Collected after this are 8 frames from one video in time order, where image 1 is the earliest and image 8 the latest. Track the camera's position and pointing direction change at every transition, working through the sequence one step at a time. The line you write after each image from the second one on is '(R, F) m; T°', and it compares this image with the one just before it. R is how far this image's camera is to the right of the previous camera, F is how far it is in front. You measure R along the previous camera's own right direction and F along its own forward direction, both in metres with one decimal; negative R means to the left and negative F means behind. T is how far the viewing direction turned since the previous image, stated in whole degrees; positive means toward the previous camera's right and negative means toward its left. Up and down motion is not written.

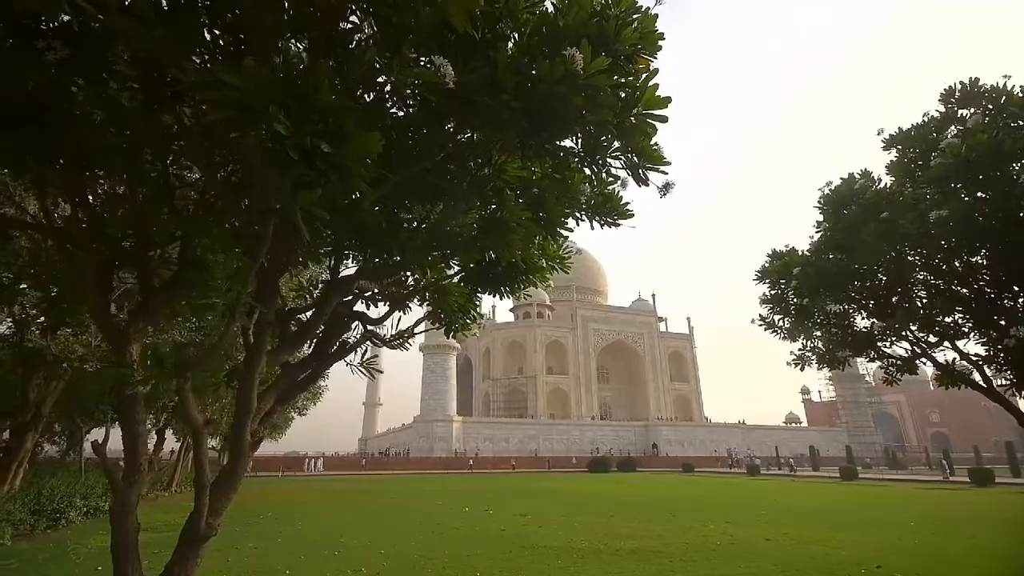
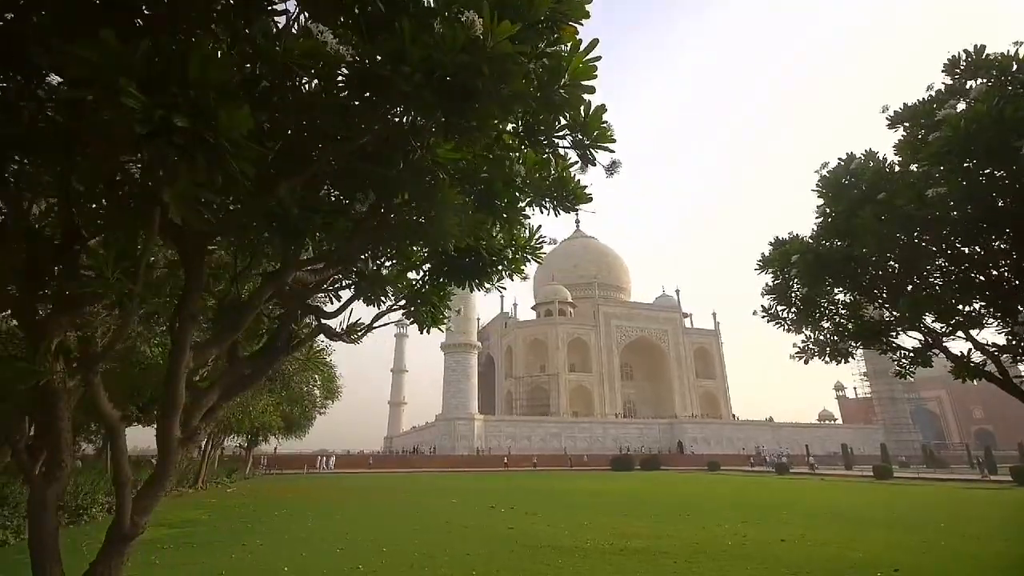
(+0.4, +0.2) m; -3°
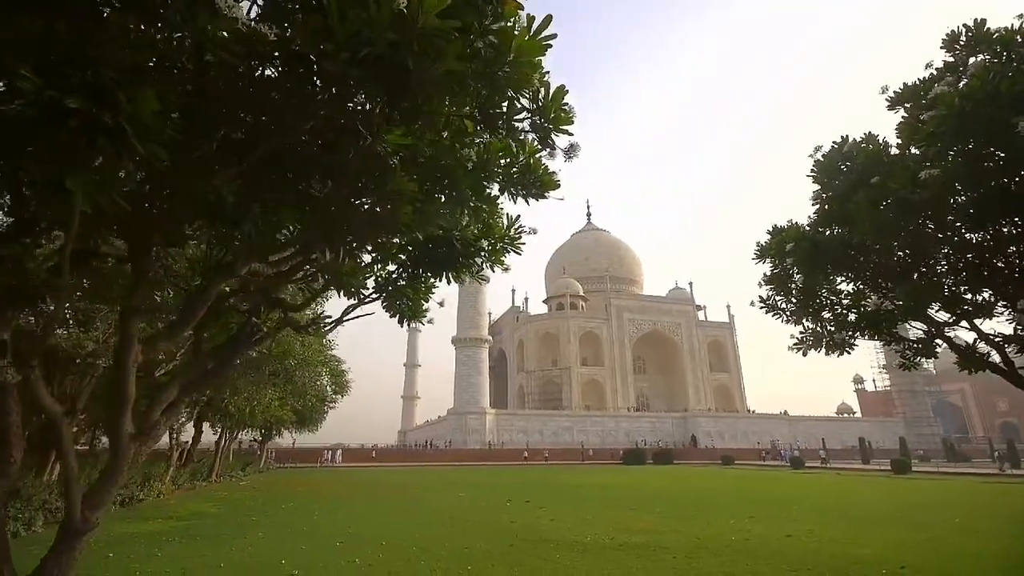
(+0.3, +0.1) m; -1°
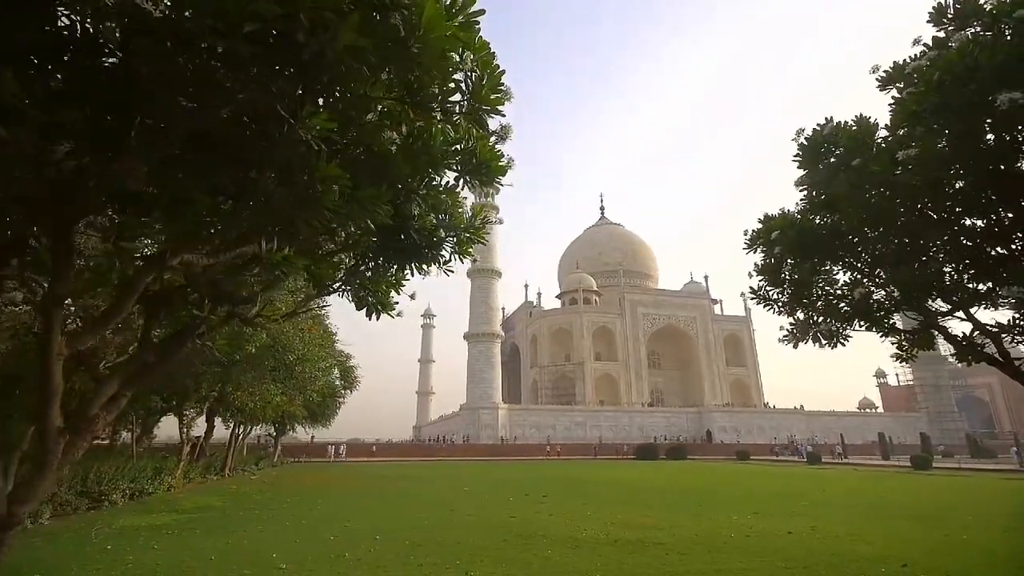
(+0.4, +0.1) m; -2°
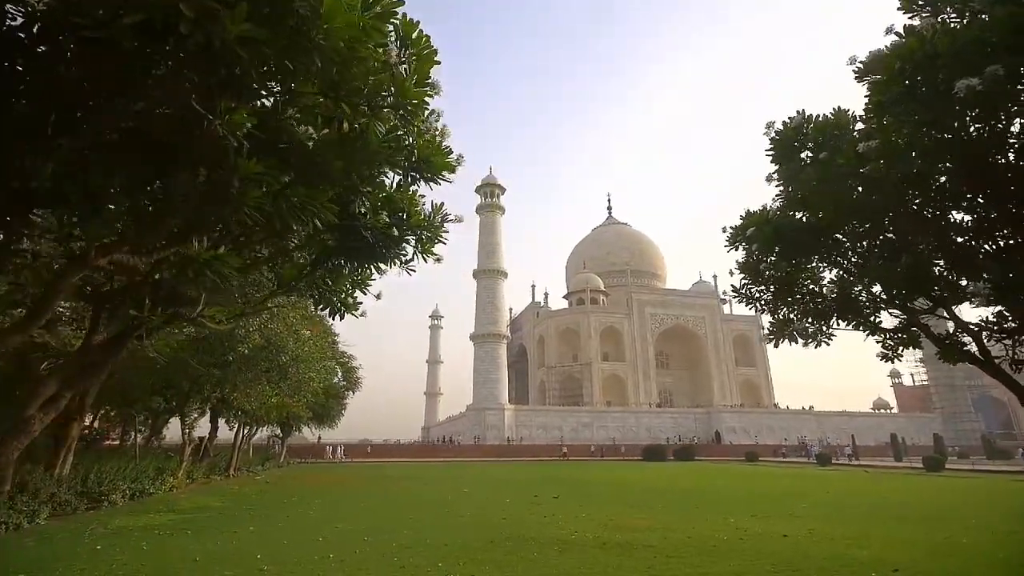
(+0.4, +0.1) m; -1°
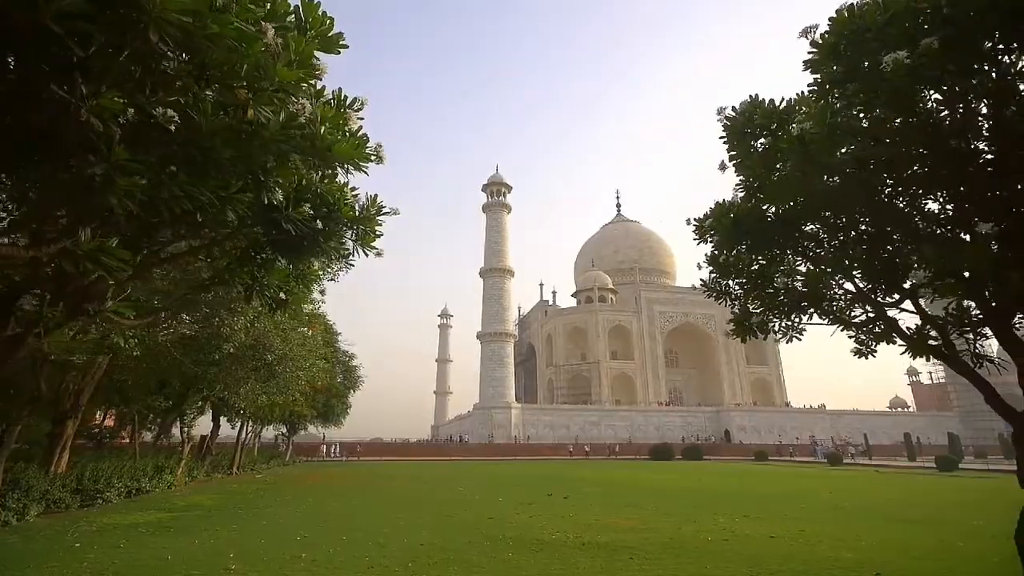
(+0.5, +0.1) m; -2°
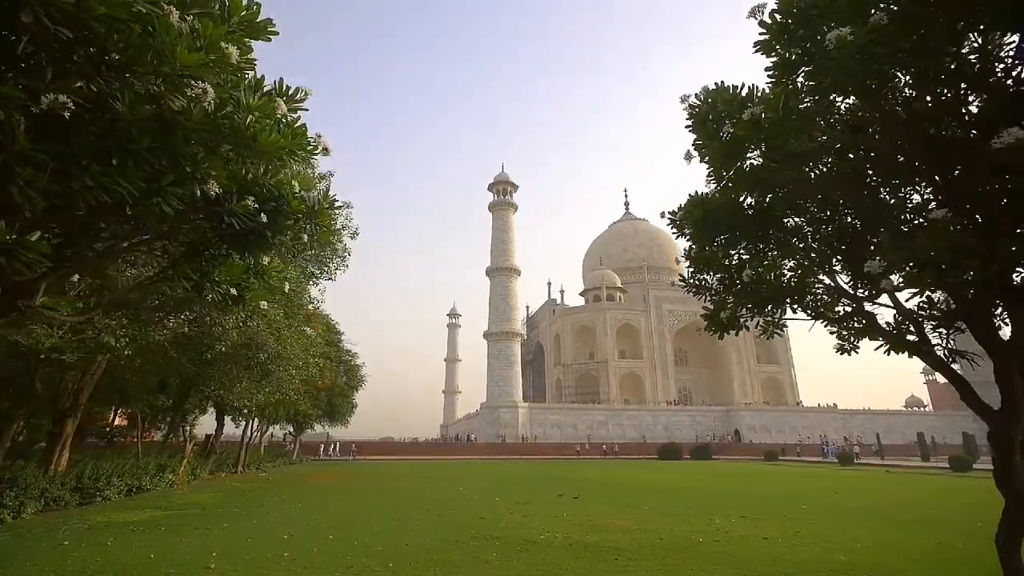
(+0.4, +0.1) m; -1°
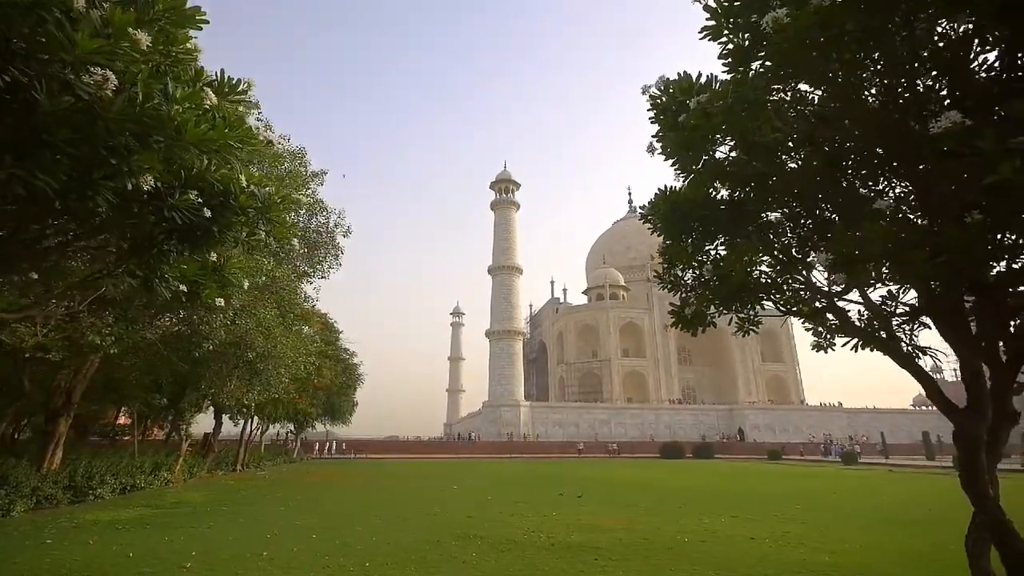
(+0.4, +0.1) m; -1°
